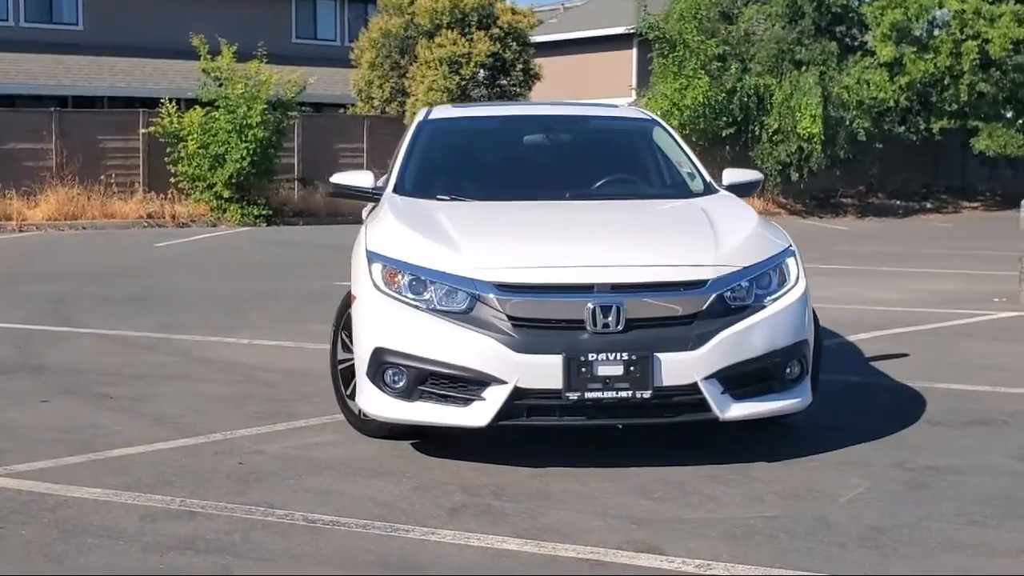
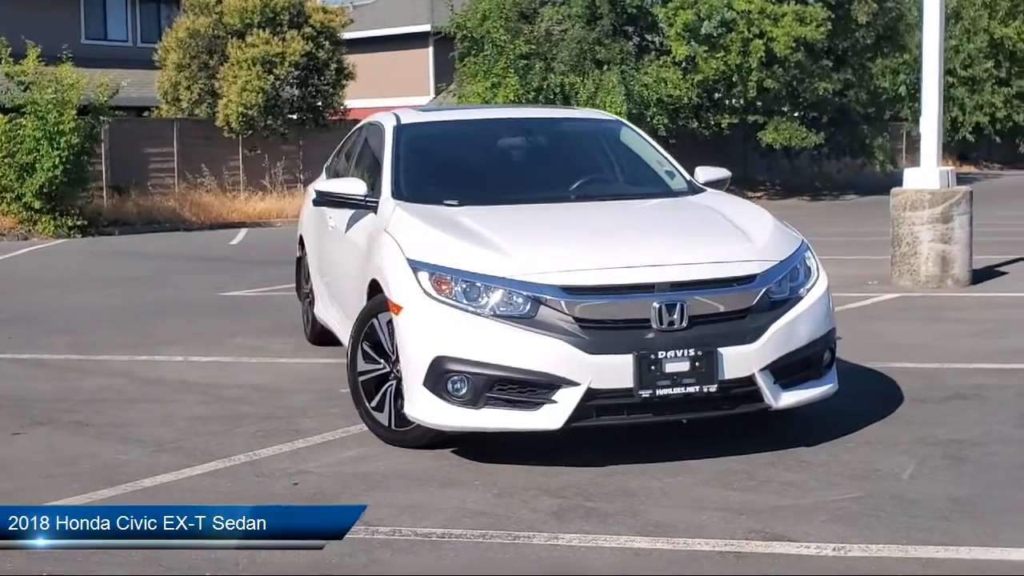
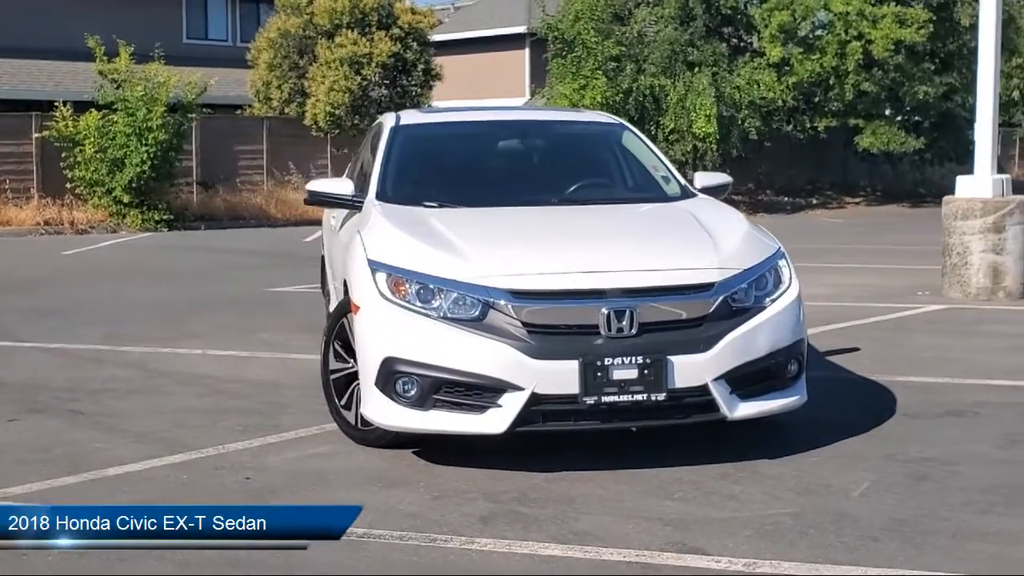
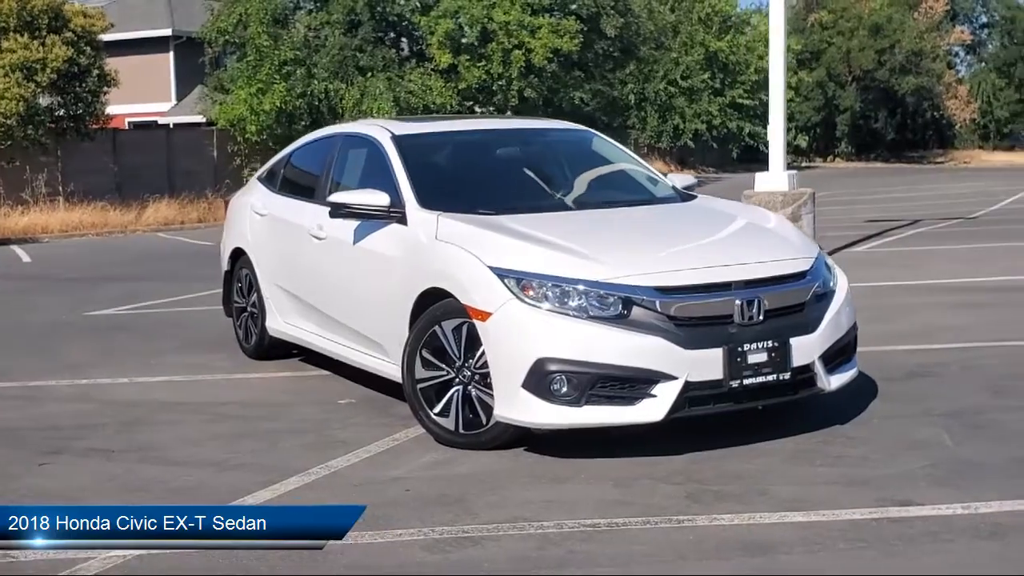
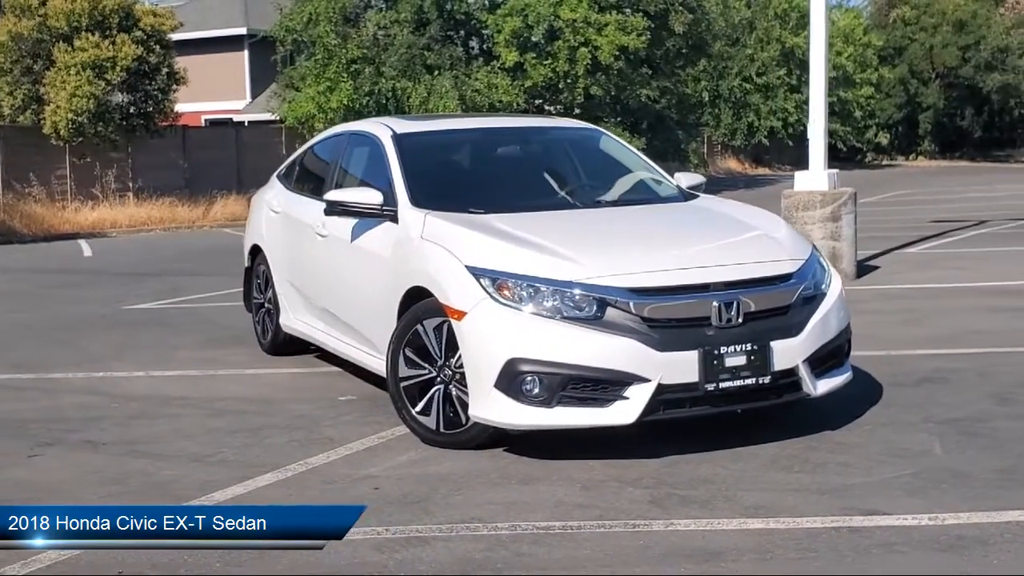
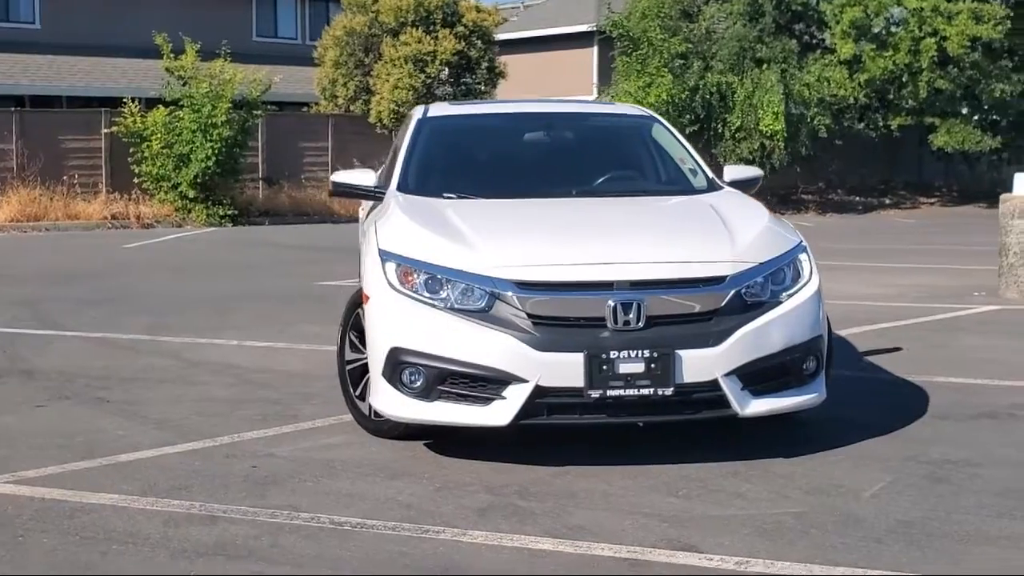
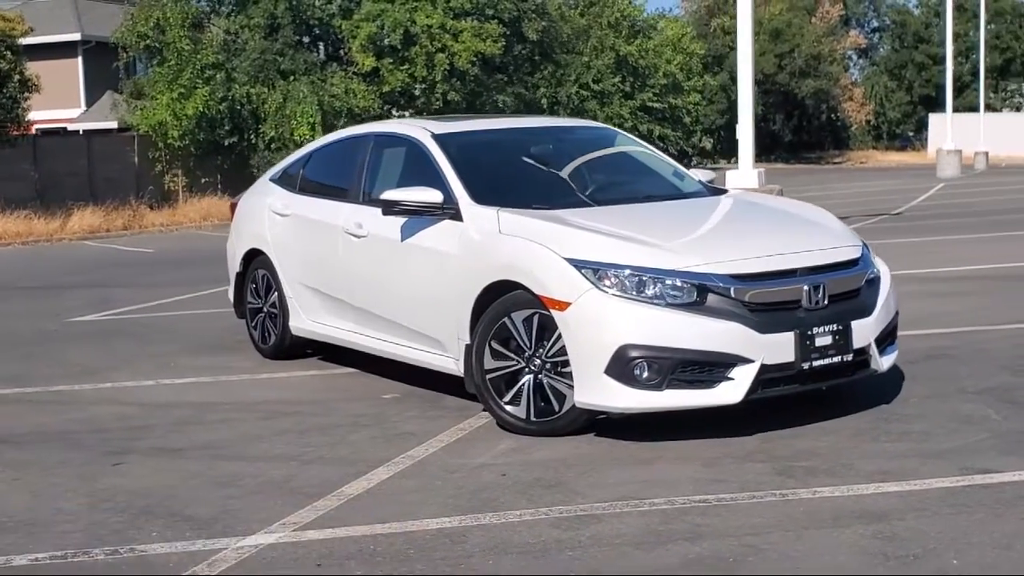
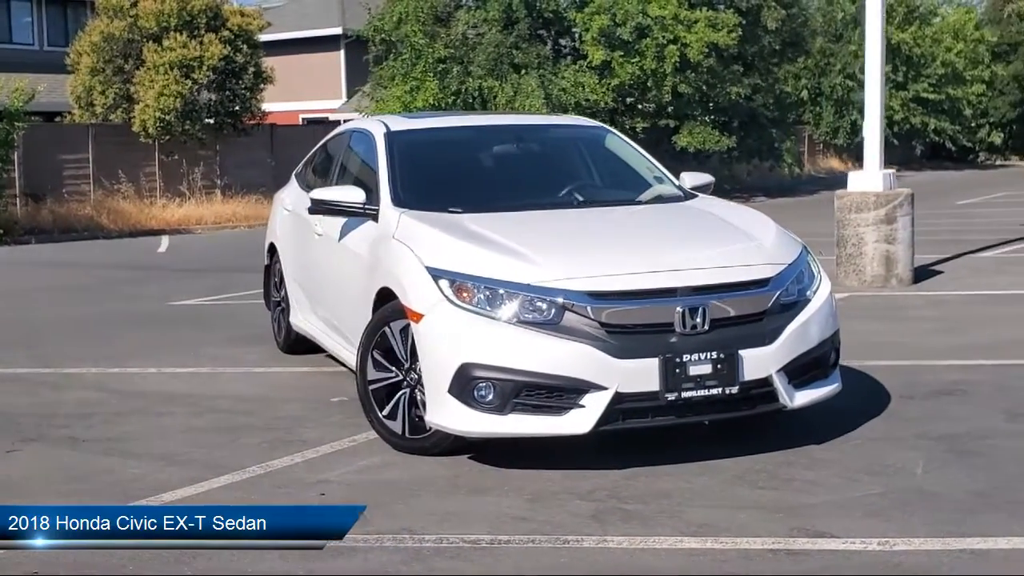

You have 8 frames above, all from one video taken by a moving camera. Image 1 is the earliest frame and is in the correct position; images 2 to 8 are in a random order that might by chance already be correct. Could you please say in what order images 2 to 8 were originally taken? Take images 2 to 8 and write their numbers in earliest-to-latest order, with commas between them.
6, 3, 2, 8, 5, 4, 7
